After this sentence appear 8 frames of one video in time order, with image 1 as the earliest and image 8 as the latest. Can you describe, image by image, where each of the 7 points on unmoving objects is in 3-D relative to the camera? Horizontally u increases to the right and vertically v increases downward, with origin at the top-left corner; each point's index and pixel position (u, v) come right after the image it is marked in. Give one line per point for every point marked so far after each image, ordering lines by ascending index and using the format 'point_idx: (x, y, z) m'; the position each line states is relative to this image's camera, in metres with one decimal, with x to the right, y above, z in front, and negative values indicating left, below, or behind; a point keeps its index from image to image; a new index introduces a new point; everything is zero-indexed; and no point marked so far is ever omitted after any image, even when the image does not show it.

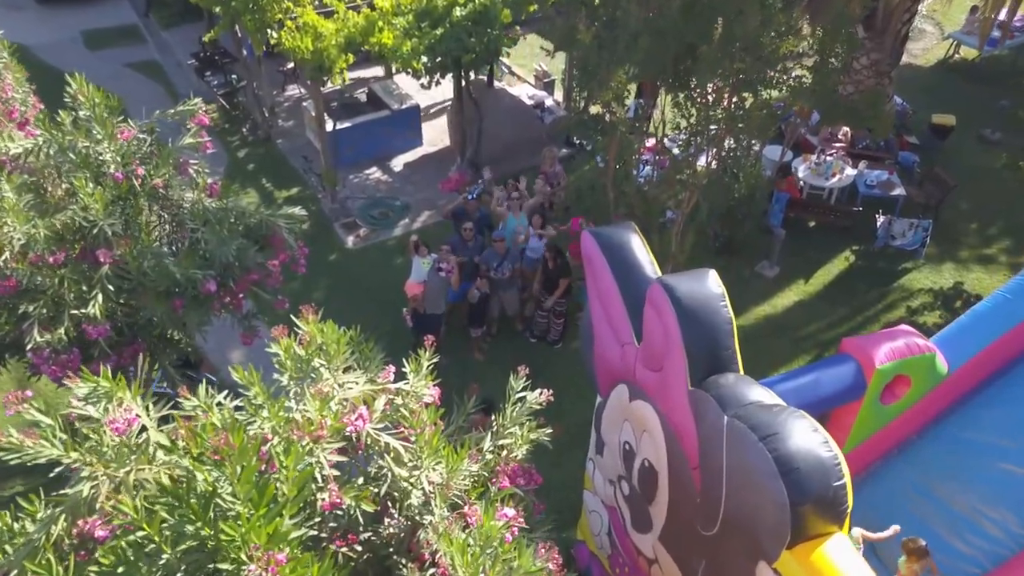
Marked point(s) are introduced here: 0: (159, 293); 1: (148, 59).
0: (-3.0, 0.0, +6.2) m
1: (-7.7, +4.8, +15.4) m
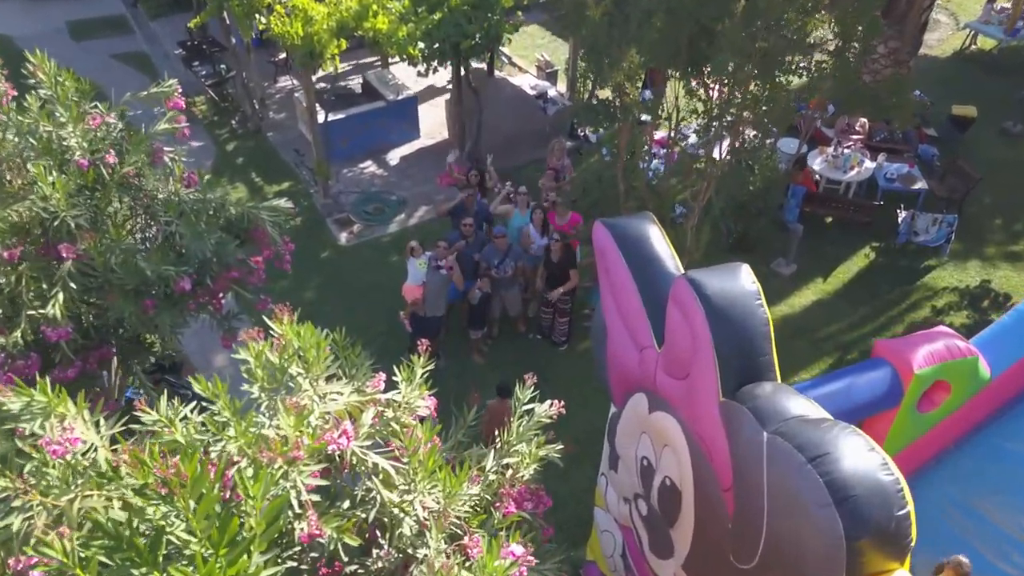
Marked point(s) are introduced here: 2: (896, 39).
0: (-2.9, 0.0, +5.6) m
1: (-7.6, +4.8, +14.9) m
2: (+5.8, +3.8, +11.1) m
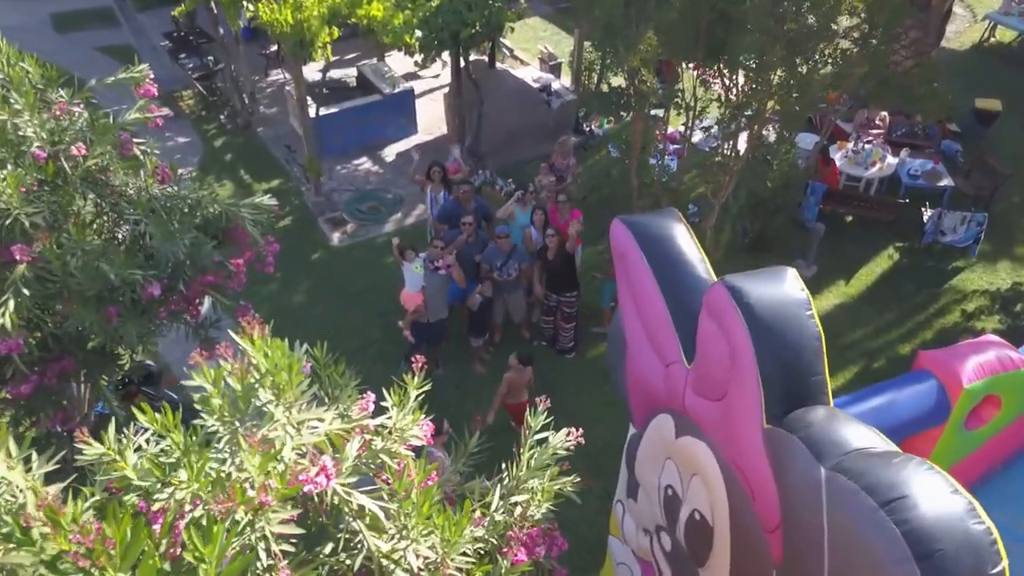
0: (-2.9, -0.1, +5.0) m
1: (-7.6, +4.8, +14.3) m
2: (+5.9, +3.7, +10.6) m
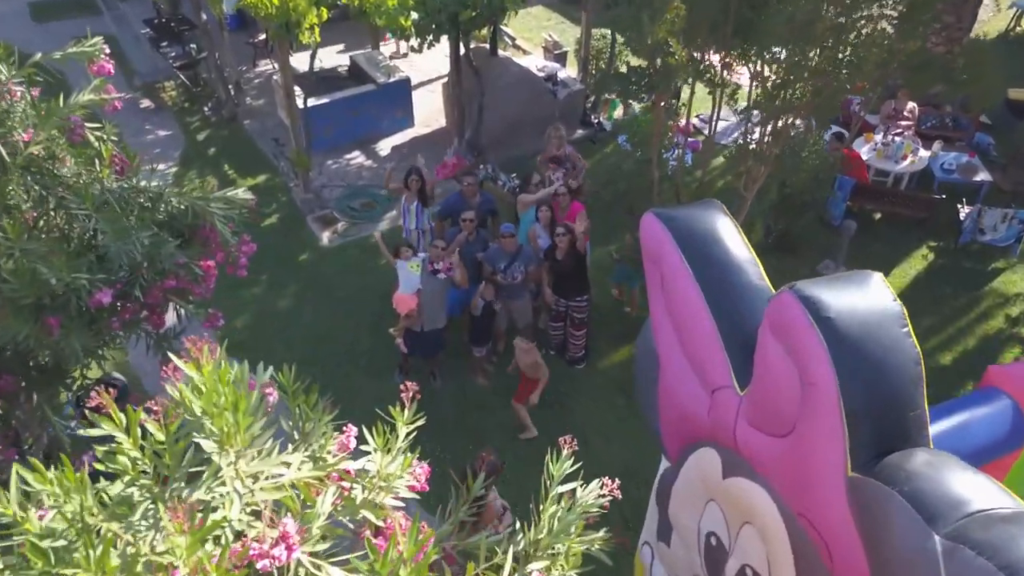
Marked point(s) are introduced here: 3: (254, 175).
0: (-2.9, -0.1, +4.3) m
1: (-7.6, +4.7, +13.6) m
2: (+5.9, +3.7, +9.9) m
3: (-3.5, +1.5, +10.0) m
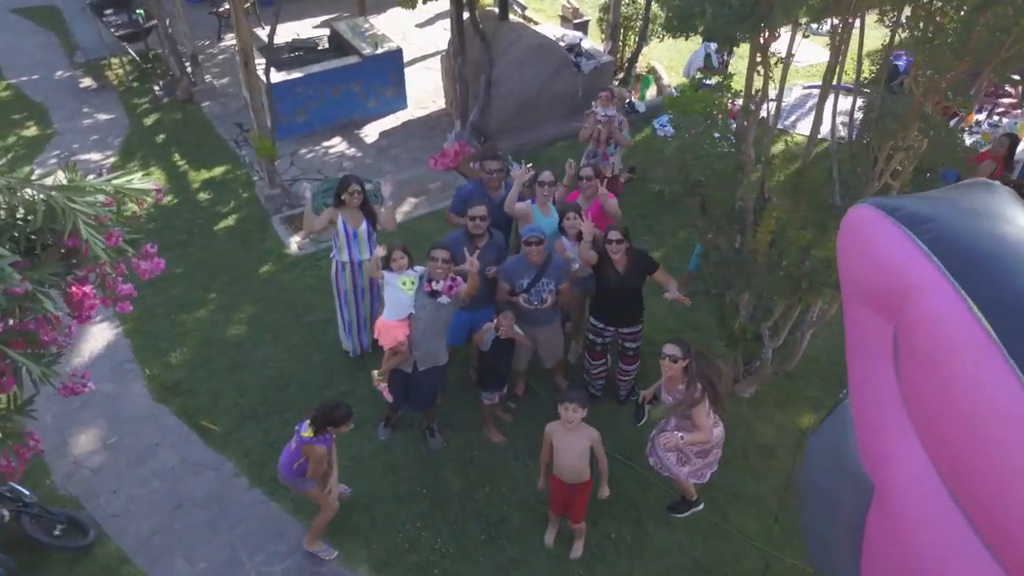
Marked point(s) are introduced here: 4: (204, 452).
0: (-2.7, -0.3, +2.4) m
1: (-7.4, +4.5, +11.7) m
2: (+6.1, +3.5, +8.0) m
3: (-3.4, +1.3, +8.2) m
4: (-2.2, -1.2, +5.3) m
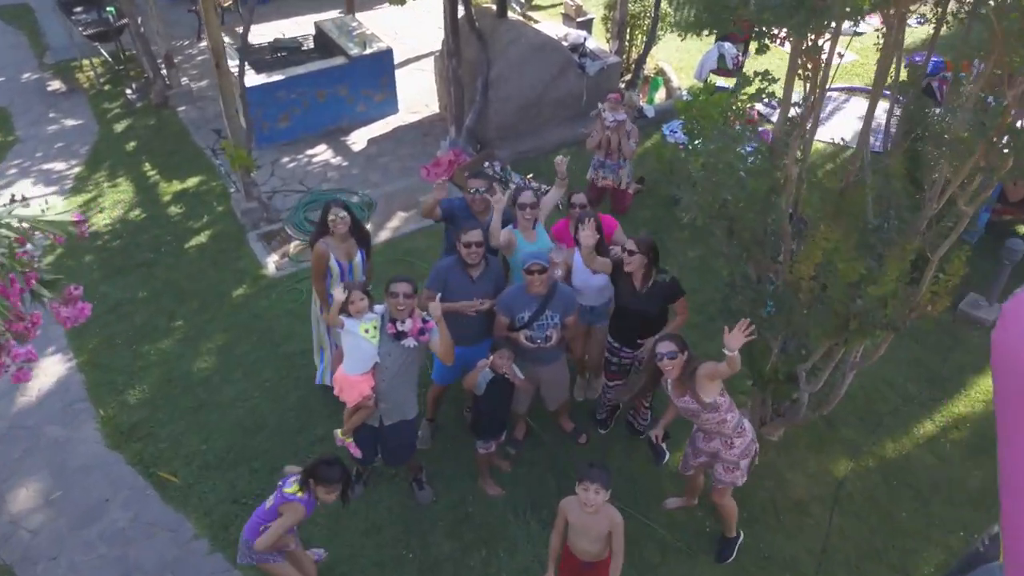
0: (-2.7, -0.5, +1.8) m
1: (-7.5, +4.3, +11.0) m
2: (+6.1, +3.3, +7.4) m
3: (-3.4, +1.1, +7.5) m
4: (-2.2, -1.4, +4.6) m
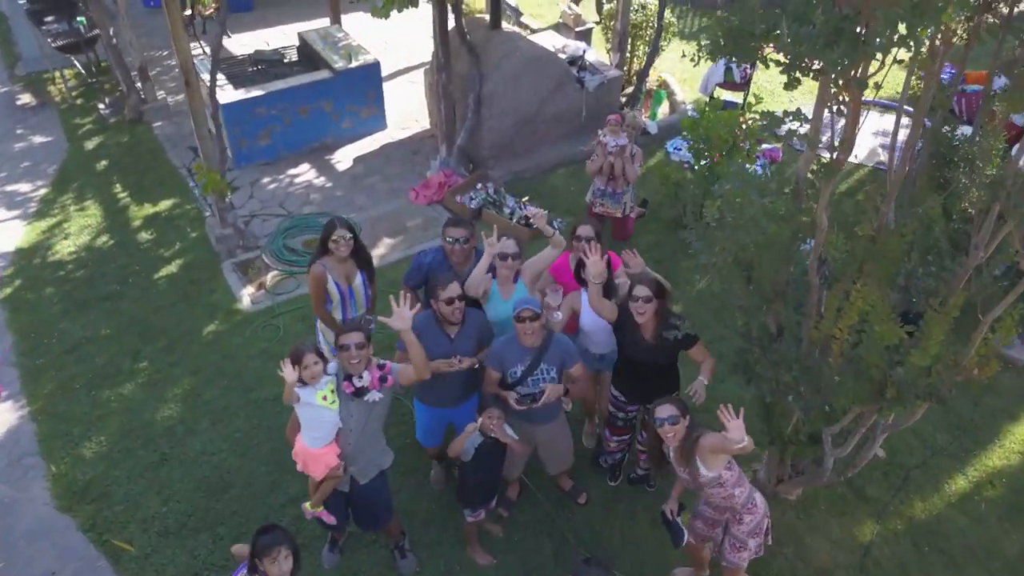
0: (-2.7, -0.8, +1.3) m
1: (-7.5, +4.0, +10.5) m
2: (+6.0, +3.1, +6.9) m
3: (-3.4, +0.8, +7.0) m
4: (-2.3, -1.7, +4.2) m
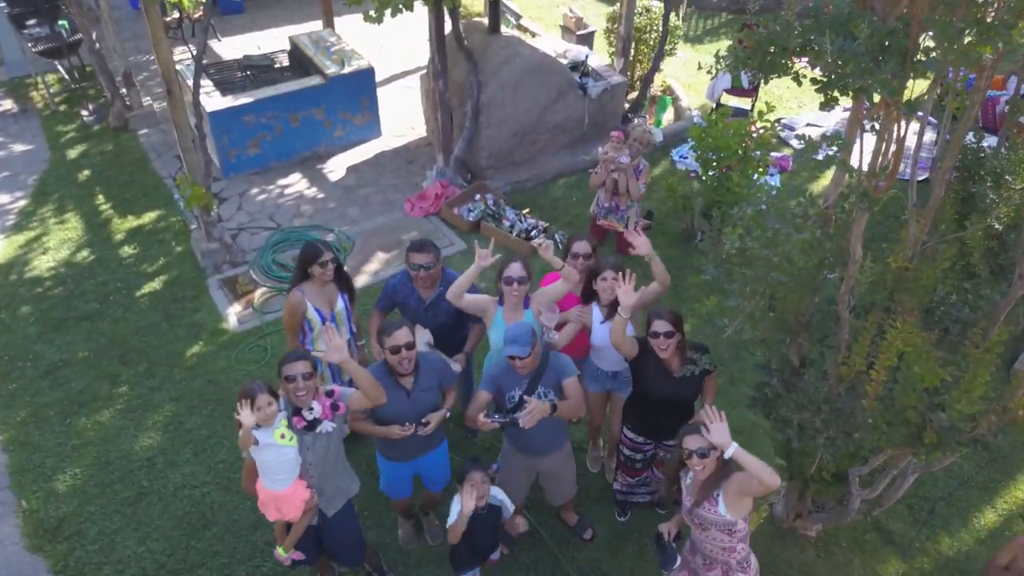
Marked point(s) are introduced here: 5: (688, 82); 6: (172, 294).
0: (-2.7, -0.9, +1.0) m
1: (-7.5, +3.8, +10.2) m
2: (+6.0, +2.9, +6.6) m
3: (-3.4, +0.7, +6.7) m
4: (-2.3, -1.8, +3.9) m
5: (+2.1, +2.4, +8.7) m
6: (-2.8, 0.0, +5.9) m
